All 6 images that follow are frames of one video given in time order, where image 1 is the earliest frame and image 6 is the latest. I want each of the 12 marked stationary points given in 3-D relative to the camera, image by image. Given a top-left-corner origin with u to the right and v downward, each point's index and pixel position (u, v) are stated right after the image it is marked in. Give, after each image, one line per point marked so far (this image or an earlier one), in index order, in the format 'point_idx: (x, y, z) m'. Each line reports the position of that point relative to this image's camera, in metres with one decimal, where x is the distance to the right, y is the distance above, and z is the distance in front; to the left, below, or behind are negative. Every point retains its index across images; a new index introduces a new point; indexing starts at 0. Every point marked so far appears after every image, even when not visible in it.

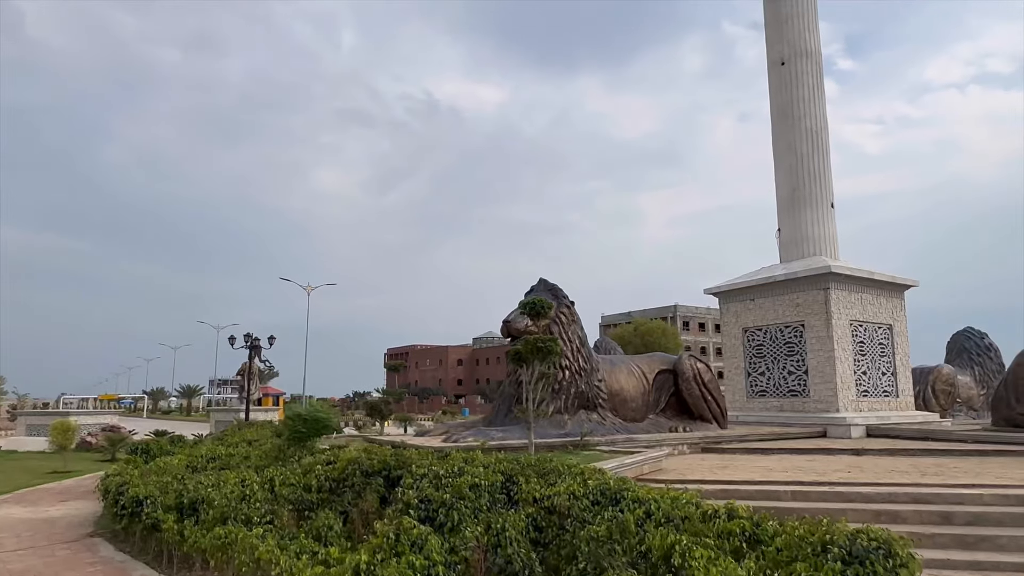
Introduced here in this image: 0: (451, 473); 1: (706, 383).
0: (-0.5, -1.4, +5.3) m
1: (+3.1, -1.5, +11.1) m
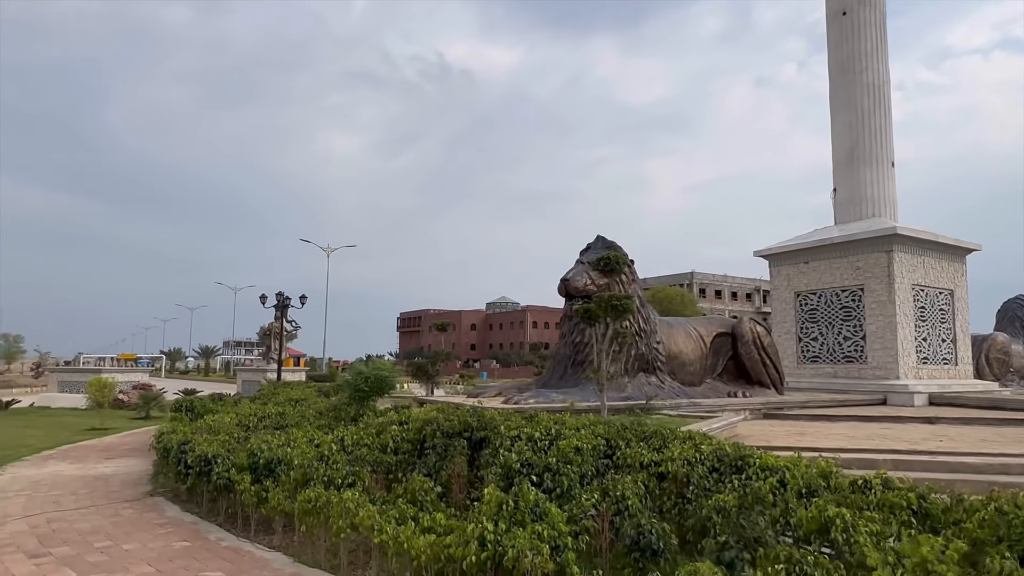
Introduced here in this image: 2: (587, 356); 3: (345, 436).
0: (+0.2, -1.1, +4.9) m
1: (+3.9, -0.9, +10.7) m
2: (+1.0, -0.9, +9.2) m
3: (-1.4, -1.3, +5.8) m
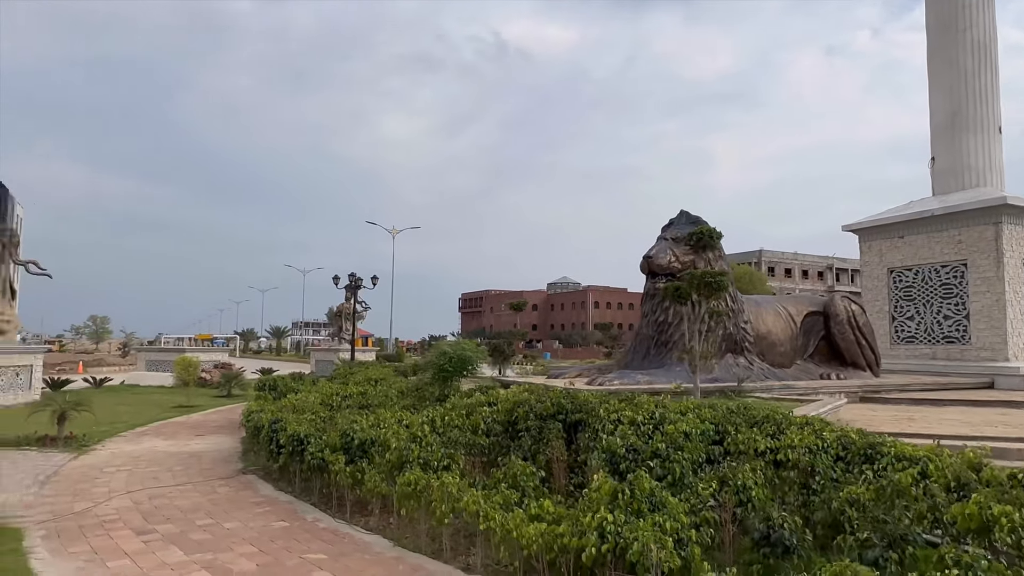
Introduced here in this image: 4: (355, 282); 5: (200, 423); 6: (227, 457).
0: (+0.9, -0.9, +4.6) m
1: (+5.1, -0.6, +10.1) m
2: (+2.1, -0.6, +8.9) m
3: (-0.7, -1.1, +5.7) m
4: (-4.4, +0.2, +19.3) m
5: (-4.7, -2.0, +10.4) m
6: (-3.0, -1.8, +7.3) m
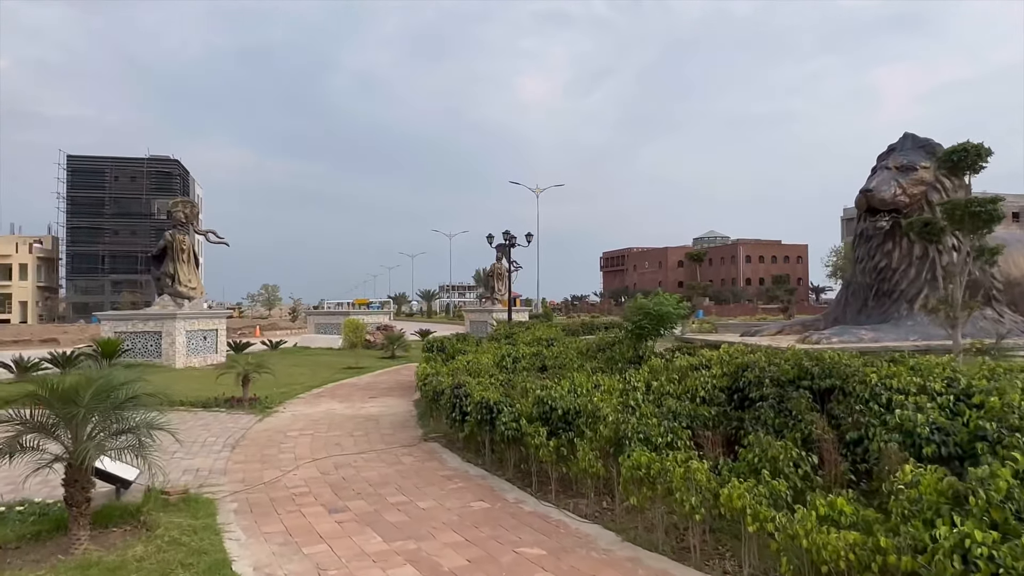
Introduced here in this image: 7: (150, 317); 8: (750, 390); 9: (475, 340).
0: (+2.2, -0.5, +3.5) m
1: (+7.4, +0.2, +8.0) m
2: (+4.2, 0.0, +7.4) m
3: (+0.9, -0.7, +4.9) m
4: (-0.1, +1.3, +18.9) m
5: (-2.1, -1.5, +10.4) m
6: (-1.1, -1.3, +6.9) m
7: (-6.6, -0.5, +12.6) m
8: (+1.5, -0.6, +4.3) m
9: (-0.6, -0.9, +11.2) m
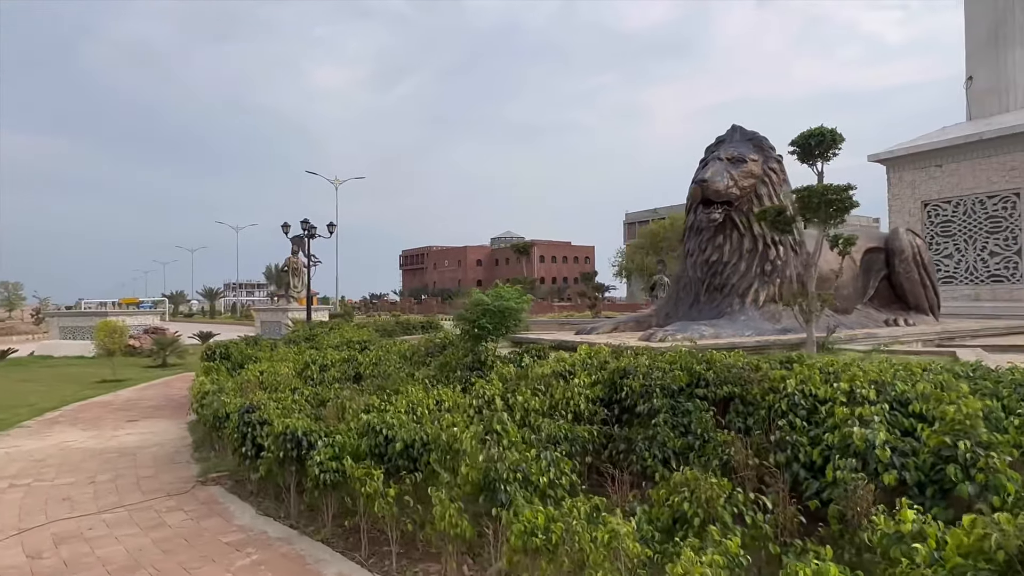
0: (+1.5, -0.5, +2.9) m
1: (+5.2, +0.3, +8.7) m
2: (+2.3, +0.1, +7.3) m
3: (-0.1, -0.6, +3.9) m
4: (-5.1, +1.4, +17.0) m
5: (-4.6, -1.4, +8.2) m
6: (-2.6, -1.3, +5.3) m
7: (-9.5, -0.4, +9.1) m
8: (+0.6, -0.6, +3.5) m
9: (-3.4, -0.8, +9.5) m
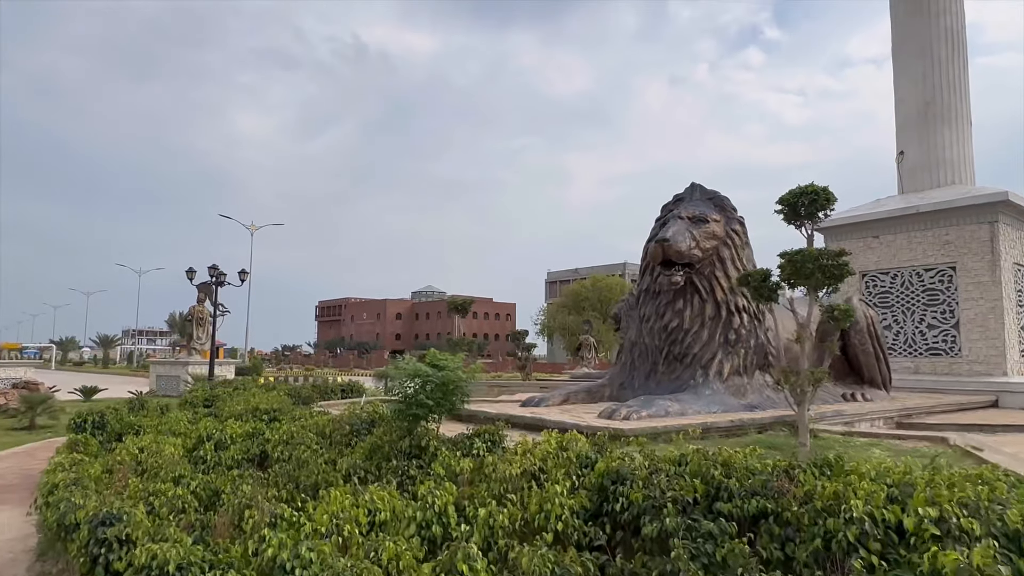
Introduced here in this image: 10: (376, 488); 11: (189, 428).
0: (+1.5, -0.8, +2.2) m
1: (+4.5, -0.6, +8.4) m
2: (+1.7, -0.6, +6.6) m
3: (-0.3, -0.9, +2.9) m
4: (-6.7, +0.2, +15.5) m
5: (-5.3, -1.9, +6.7) m
6: (-2.9, -1.6, +4.0) m
7: (-10.2, -0.8, +7.0) m
8: (+0.5, -0.9, +2.7) m
9: (-4.2, -1.4, +8.1) m
10: (-0.7, -1.0, +3.4) m
11: (-2.9, -1.3, +6.2) m
